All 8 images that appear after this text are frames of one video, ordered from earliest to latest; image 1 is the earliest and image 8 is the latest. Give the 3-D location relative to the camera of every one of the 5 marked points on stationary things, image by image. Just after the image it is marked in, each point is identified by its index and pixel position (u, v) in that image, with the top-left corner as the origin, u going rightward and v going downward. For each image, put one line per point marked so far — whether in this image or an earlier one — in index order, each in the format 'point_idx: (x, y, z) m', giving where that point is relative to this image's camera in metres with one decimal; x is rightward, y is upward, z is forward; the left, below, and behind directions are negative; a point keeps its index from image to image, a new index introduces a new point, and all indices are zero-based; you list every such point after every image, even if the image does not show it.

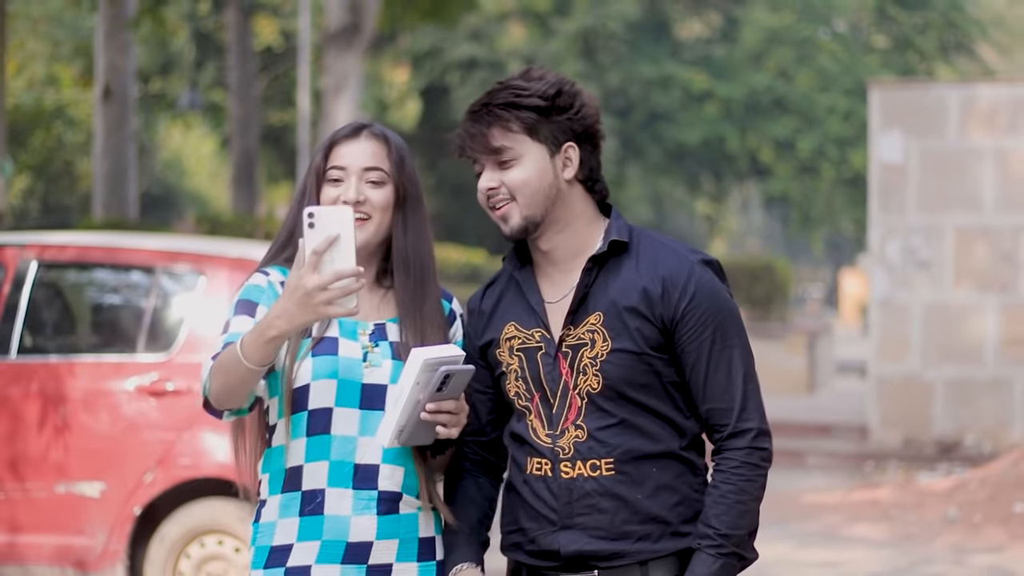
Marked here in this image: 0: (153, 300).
0: (-1.5, 0.0, +6.1) m
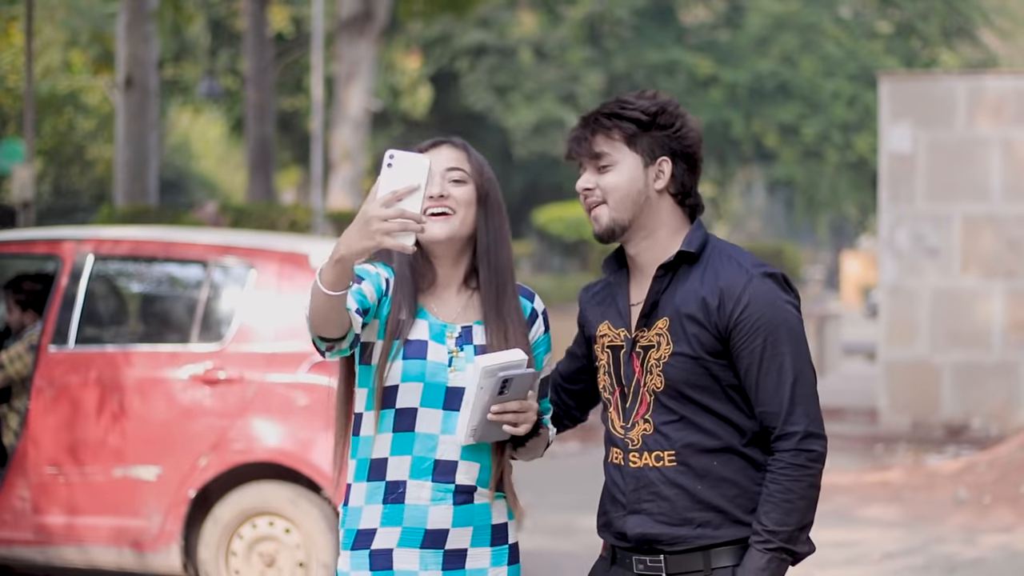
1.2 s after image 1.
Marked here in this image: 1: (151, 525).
0: (-1.3, 0.0, +6.4) m
1: (-1.5, -1.0, +6.2) m
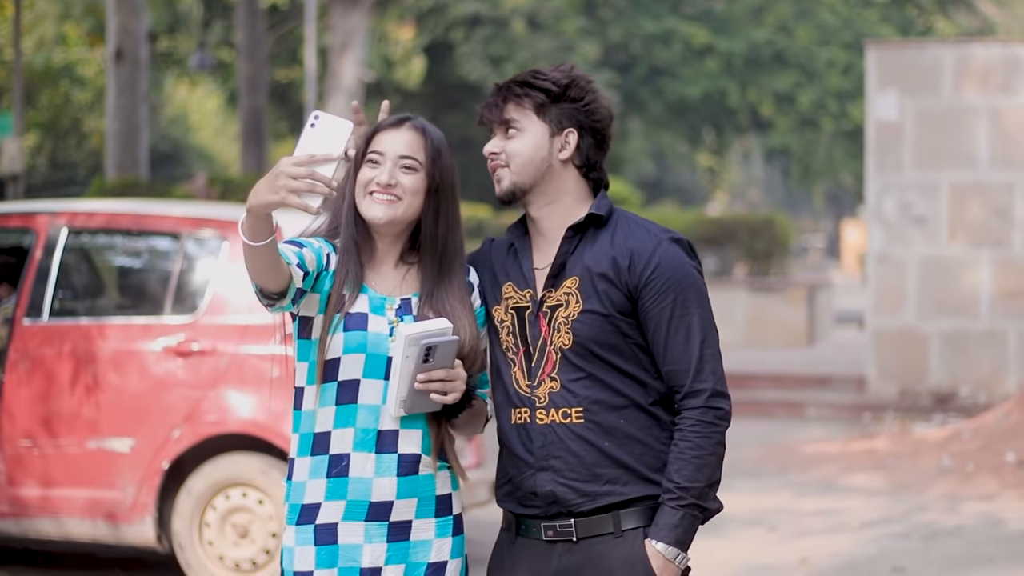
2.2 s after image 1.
0: (-1.5, +0.1, +6.4) m
1: (-1.7, -0.9, +6.3) m
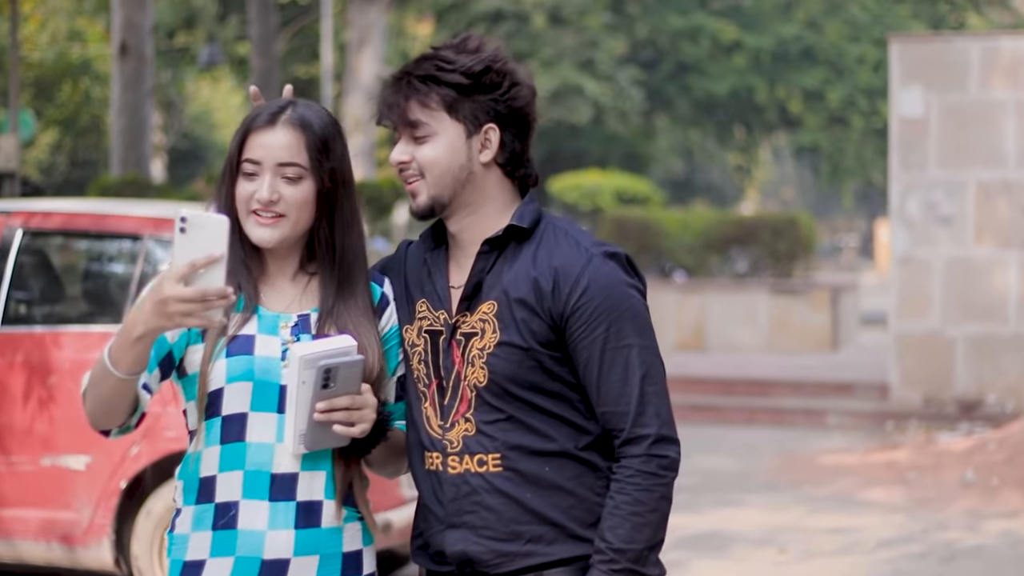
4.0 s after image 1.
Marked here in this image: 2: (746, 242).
0: (-1.5, +0.1, +6.0) m
1: (-1.7, -0.9, +5.9) m
2: (+3.1, +0.6, +19.2) m
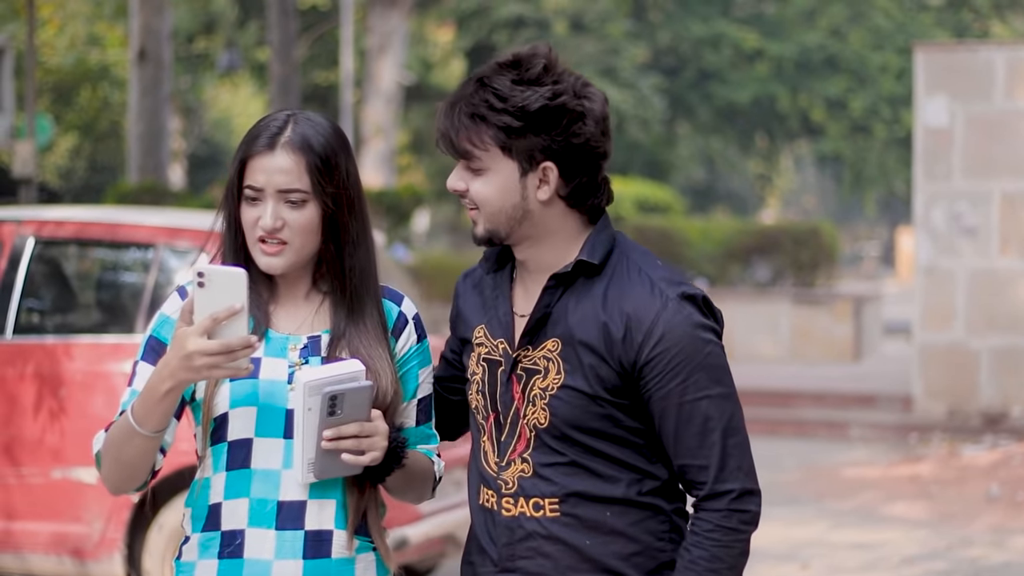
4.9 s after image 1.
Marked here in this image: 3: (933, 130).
0: (-1.5, 0.0, +5.9) m
1: (-1.7, -1.0, +5.8) m
2: (+3.4, +0.5, +19.1) m
3: (+3.4, +1.3, +11.9) m
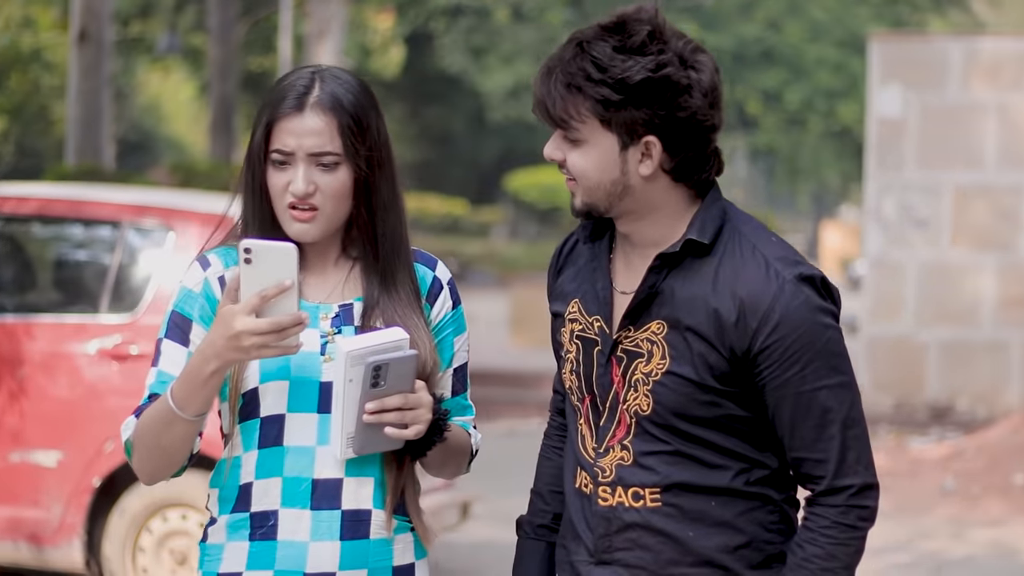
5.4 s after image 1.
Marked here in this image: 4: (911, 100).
0: (-1.5, +0.1, +5.7) m
1: (-1.8, -0.9, +5.5) m
2: (+2.6, +0.6, +19.1) m
3: (+3.1, +1.4, +11.9) m
4: (+3.3, +1.5, +11.9) m
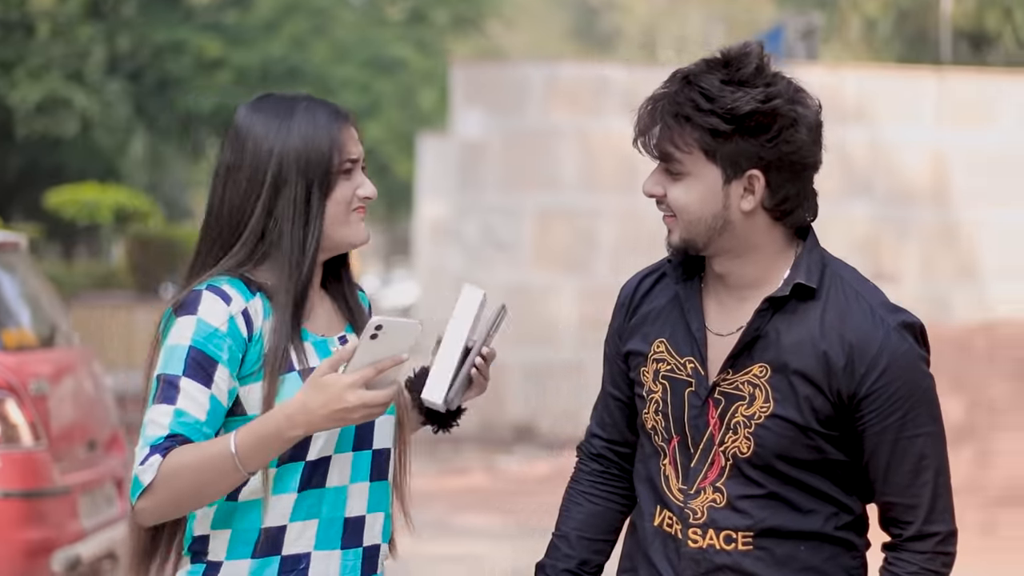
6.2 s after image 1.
0: (-2.4, 0.0, +5.0) m
1: (-2.6, -1.0, +4.8) m
2: (-3.0, +0.3, +19.0) m
3: (-0.2, +1.2, +12.4) m
4: (0.0, +1.4, +12.4) m
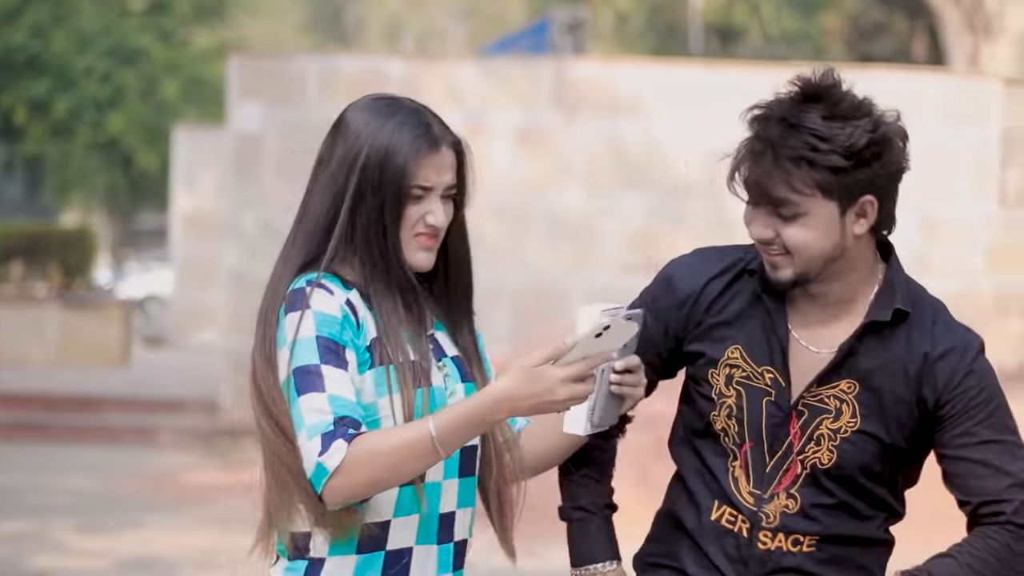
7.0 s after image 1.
0: (-2.7, -0.1, +4.6) m
1: (-2.8, -1.1, +4.4) m
2: (-5.7, +0.3, +18.3) m
3: (-1.8, +1.3, +12.2) m
4: (-1.7, +1.4, +12.3) m
